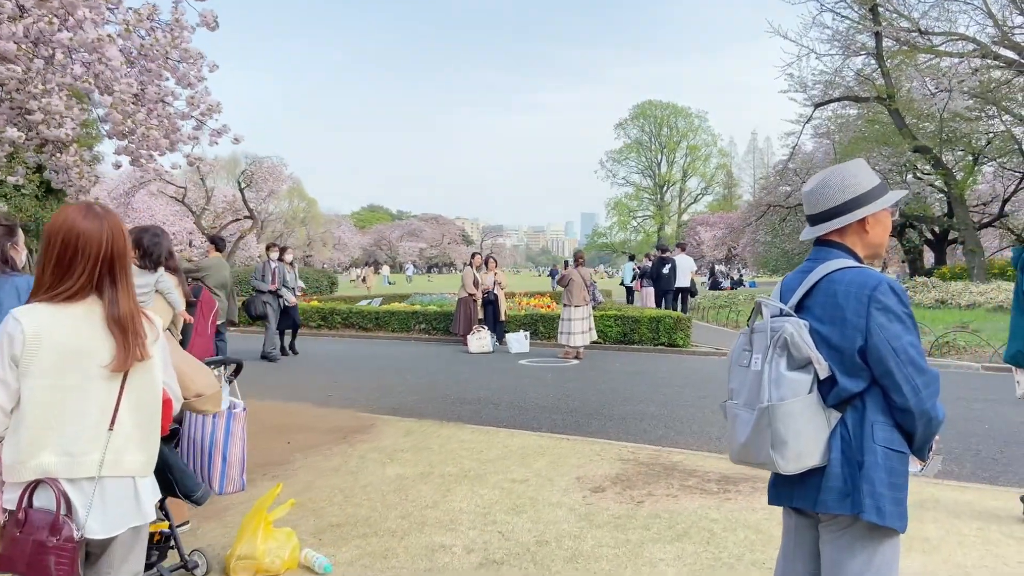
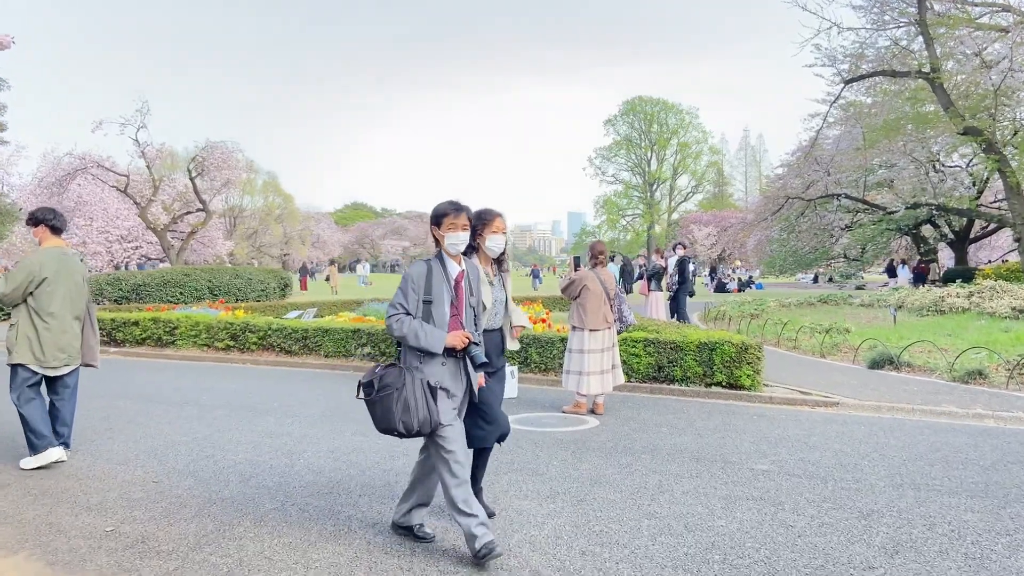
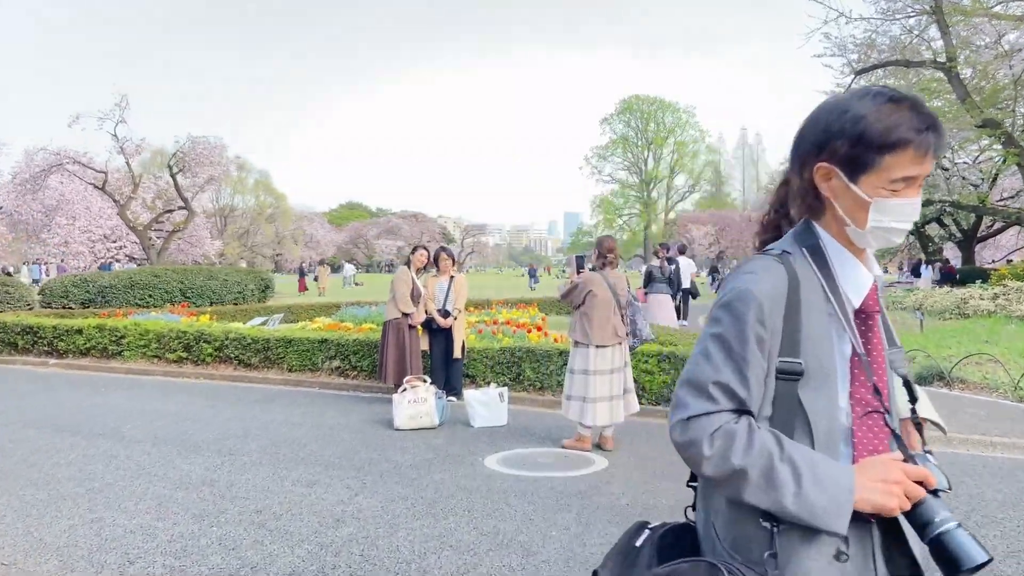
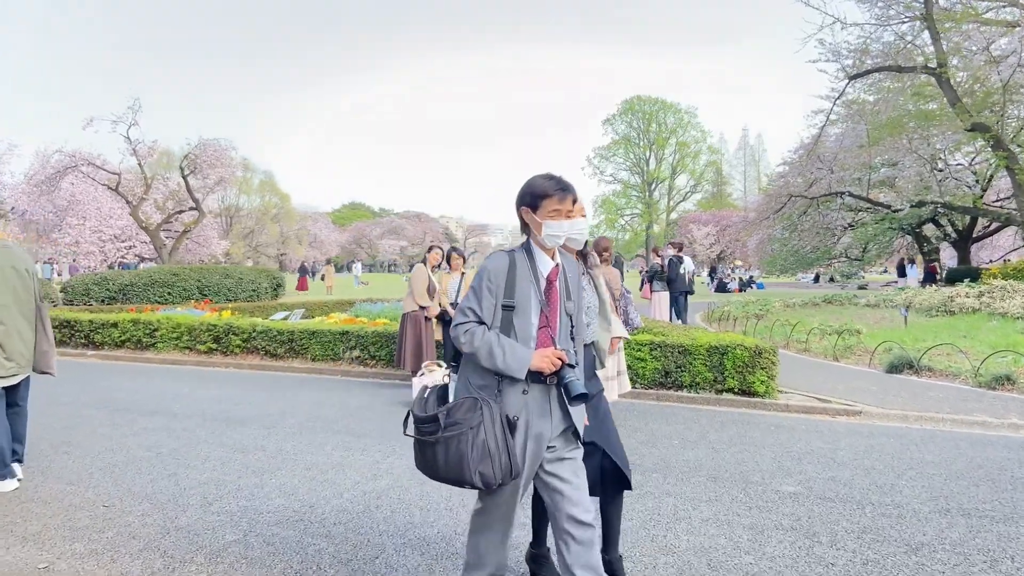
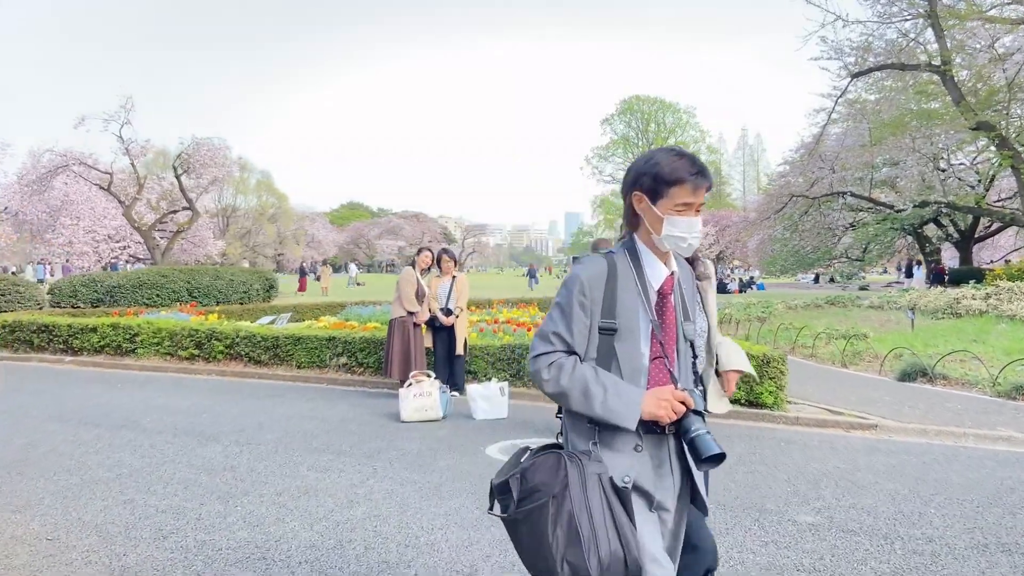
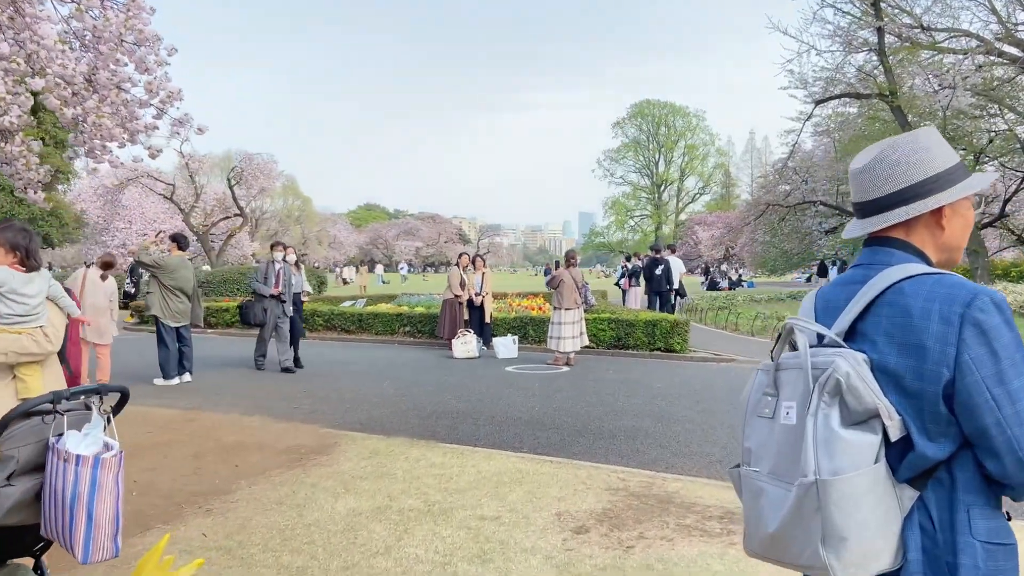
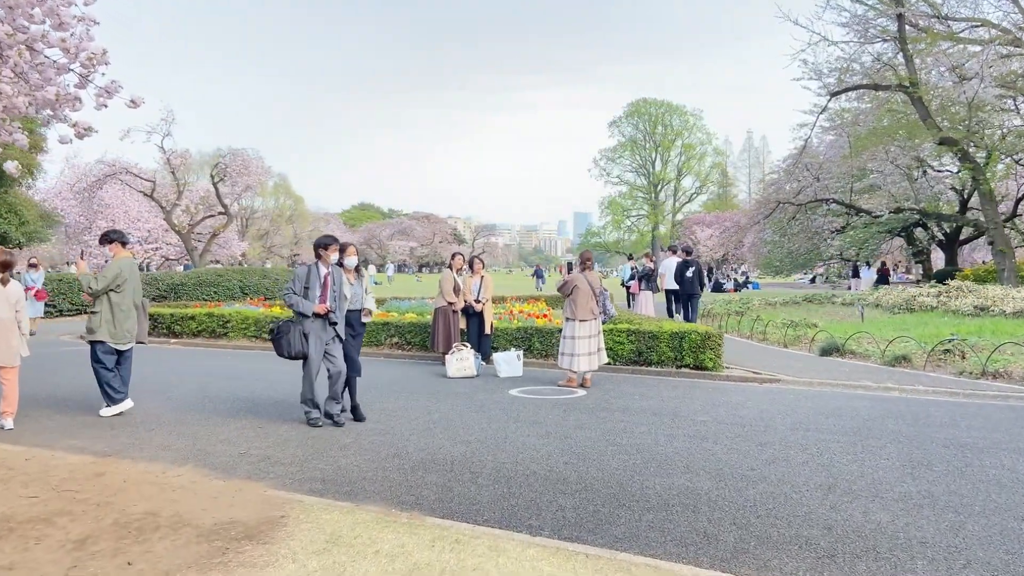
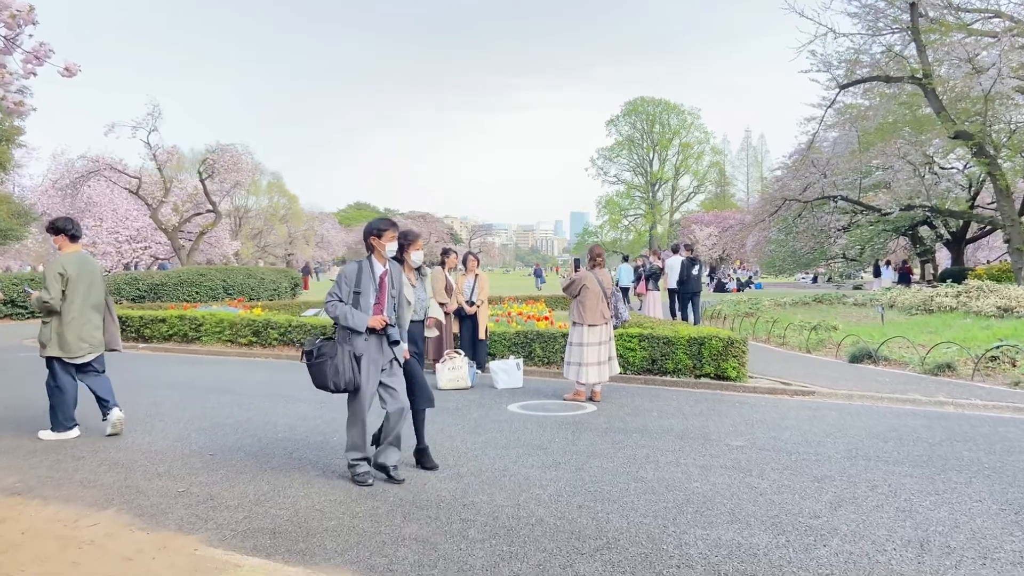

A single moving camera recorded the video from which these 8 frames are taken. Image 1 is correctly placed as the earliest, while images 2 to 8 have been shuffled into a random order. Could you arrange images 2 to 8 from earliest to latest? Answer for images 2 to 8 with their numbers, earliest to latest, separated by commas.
6, 7, 8, 2, 4, 5, 3
